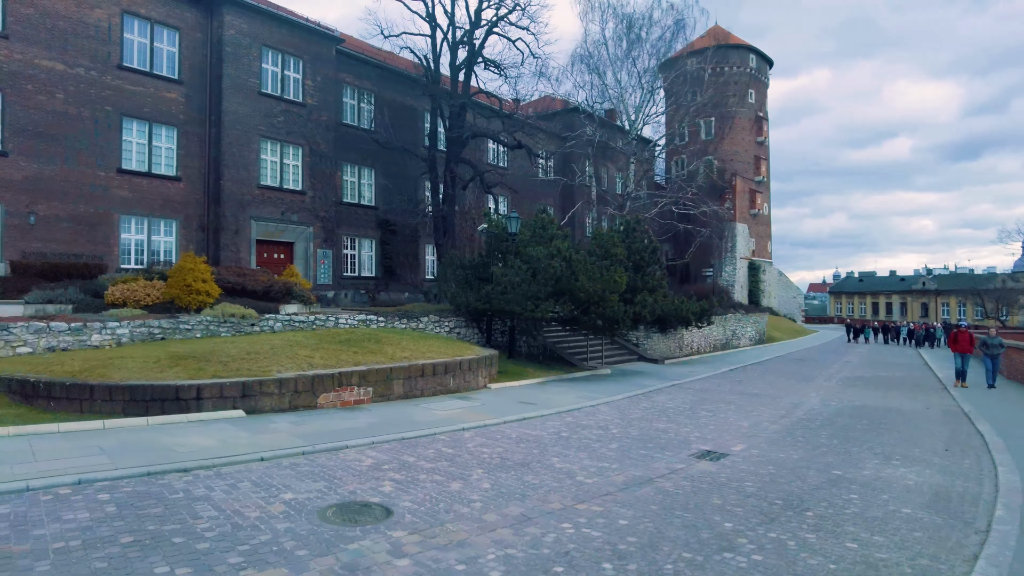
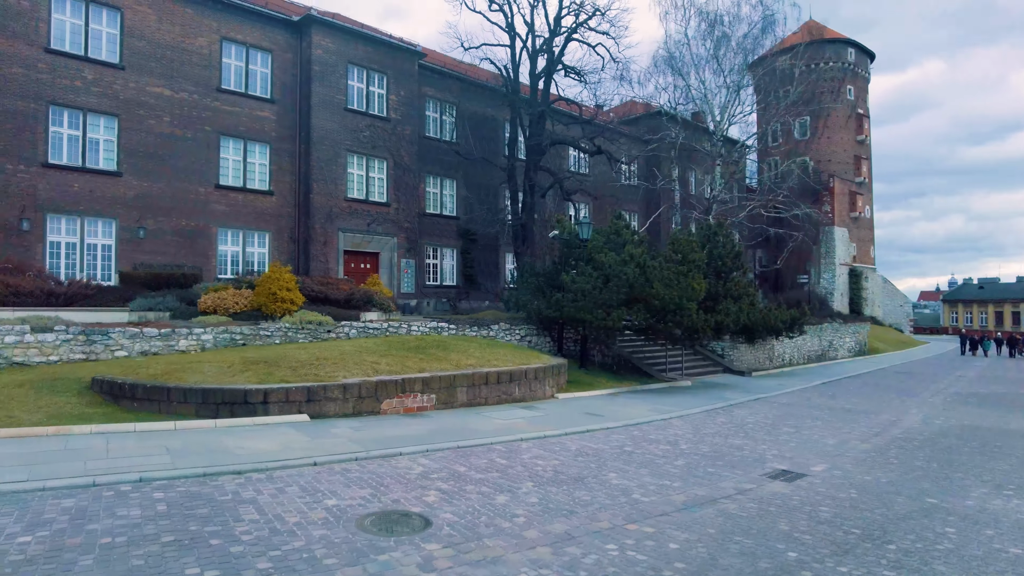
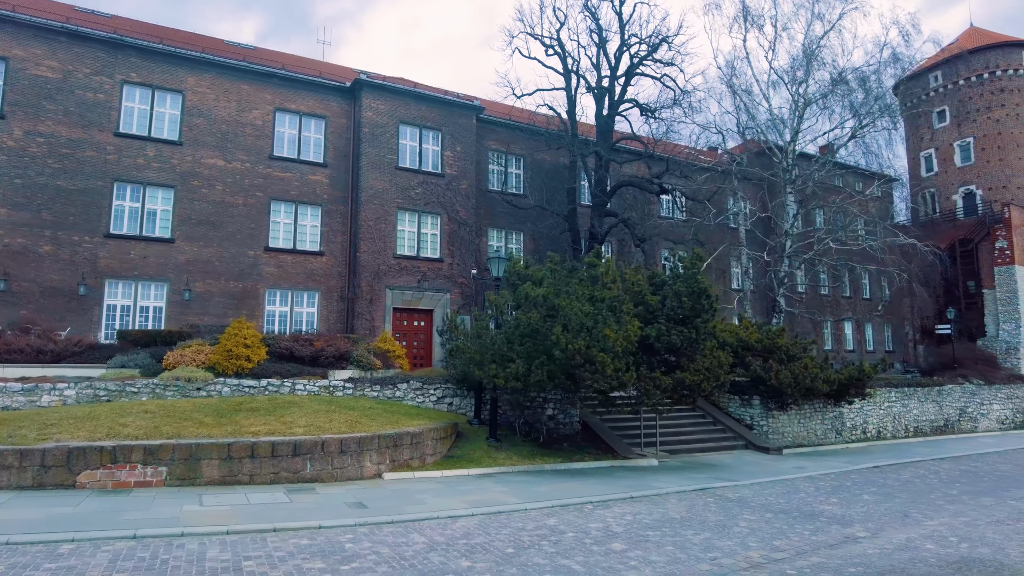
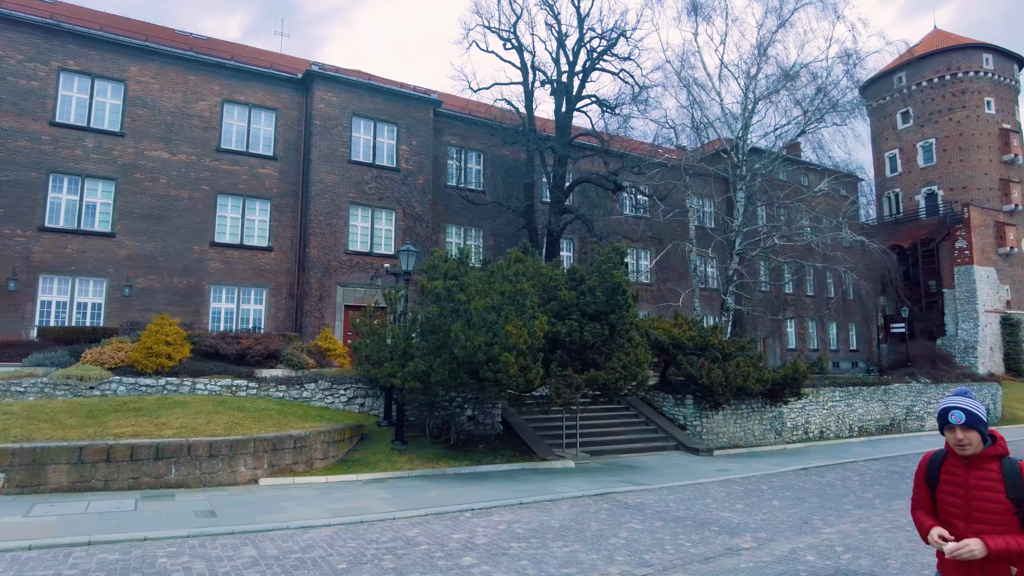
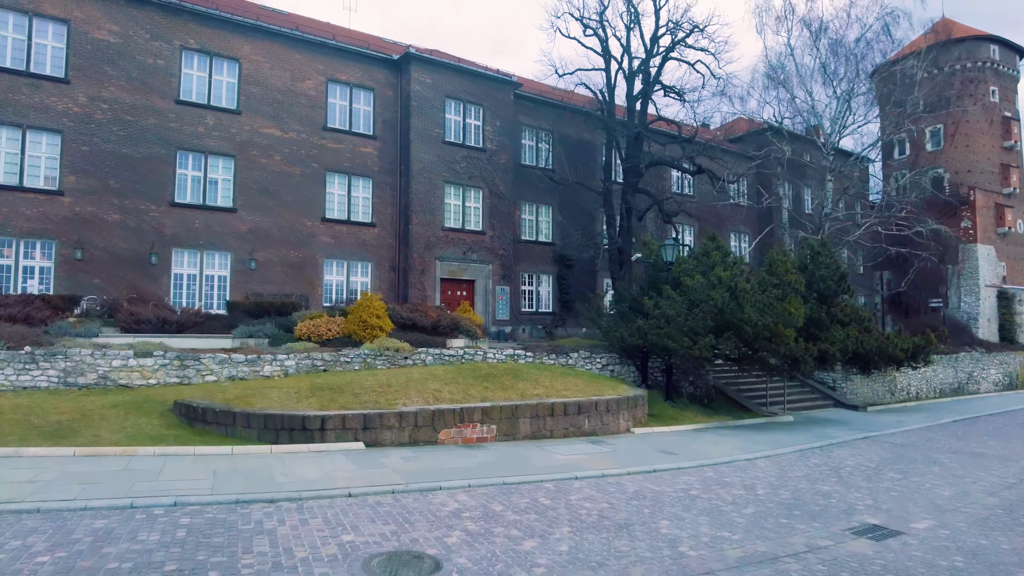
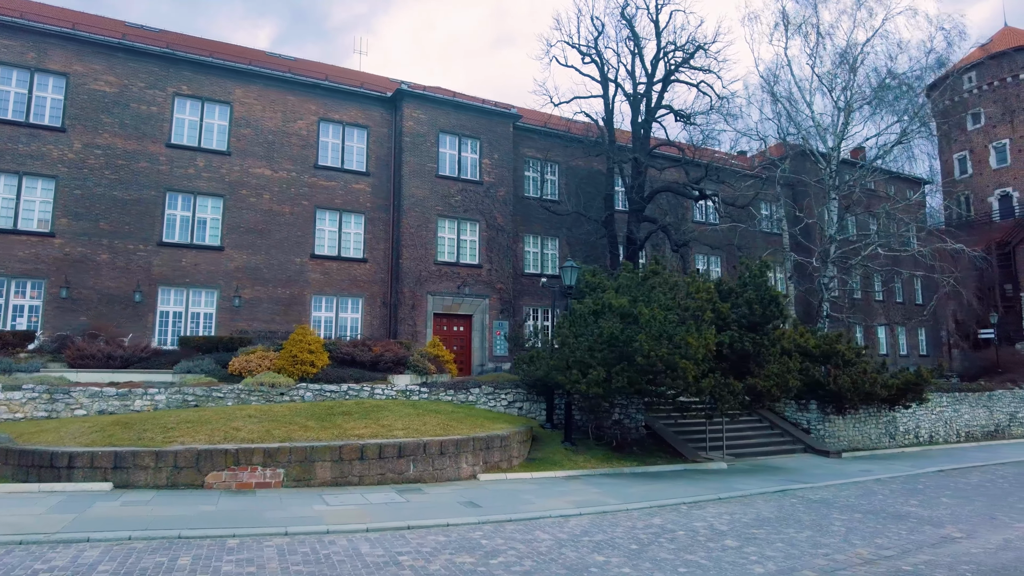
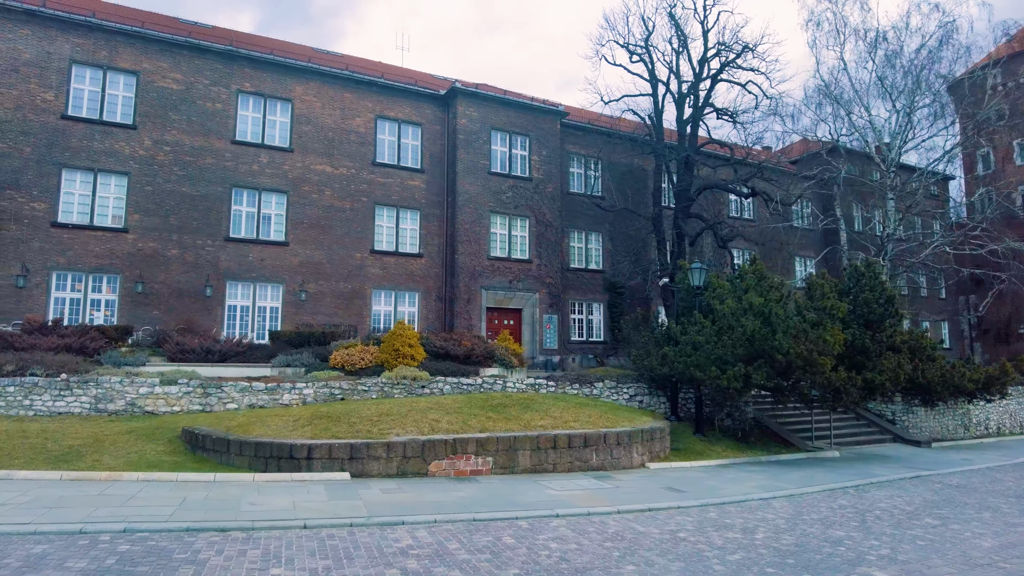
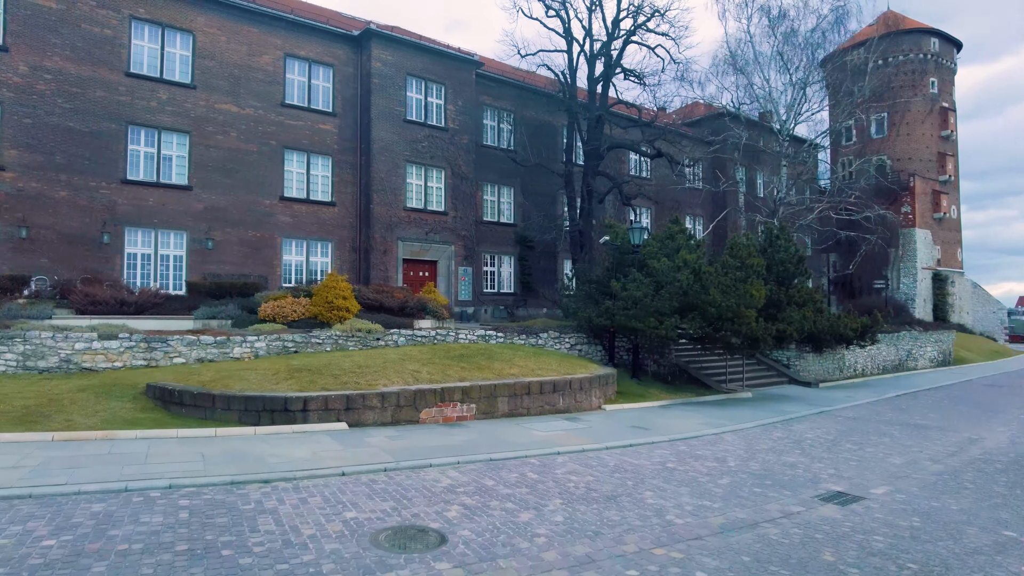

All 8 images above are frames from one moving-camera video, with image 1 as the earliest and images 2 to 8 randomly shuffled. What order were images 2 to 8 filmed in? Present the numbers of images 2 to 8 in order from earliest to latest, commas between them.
2, 8, 5, 7, 6, 3, 4
